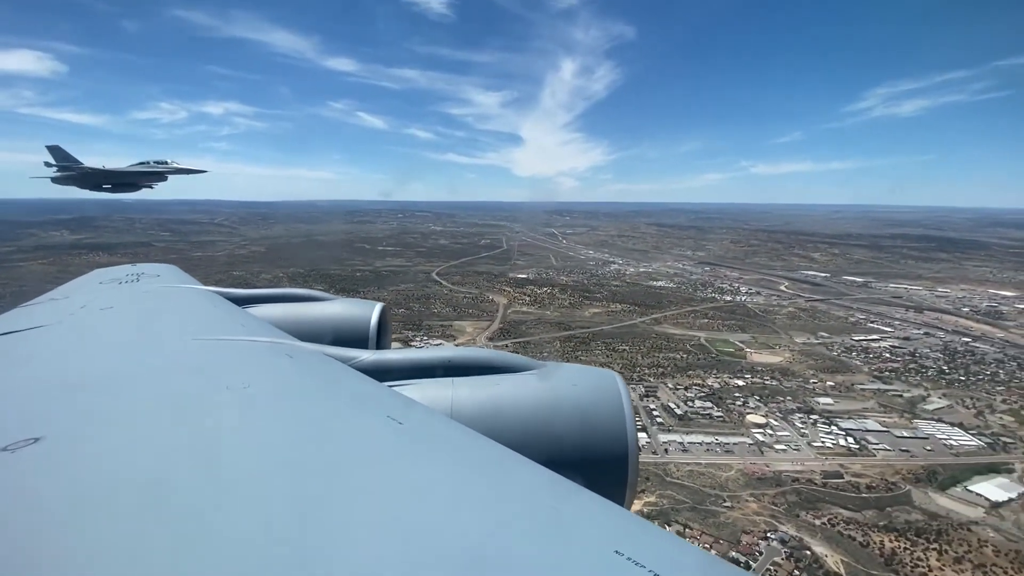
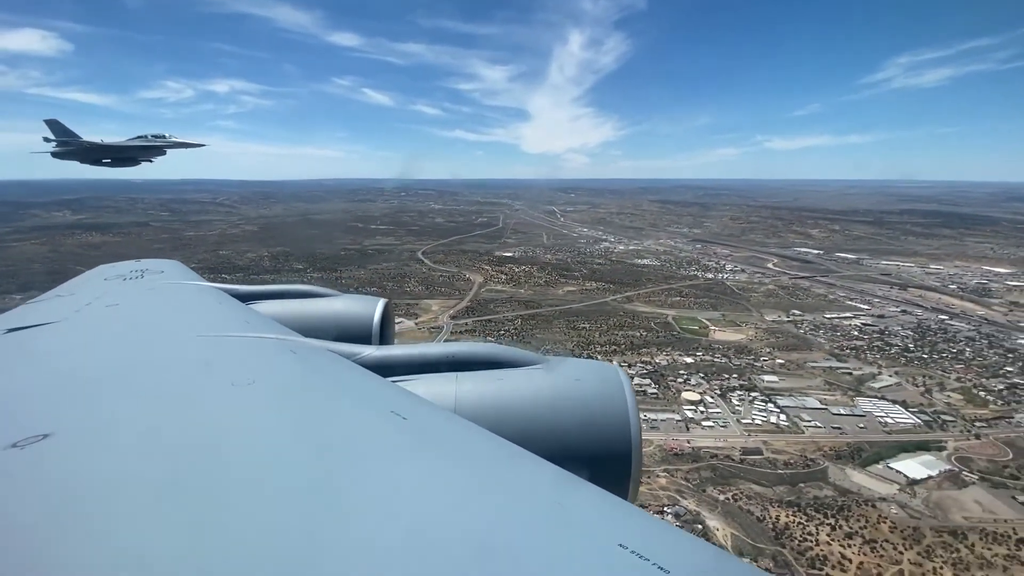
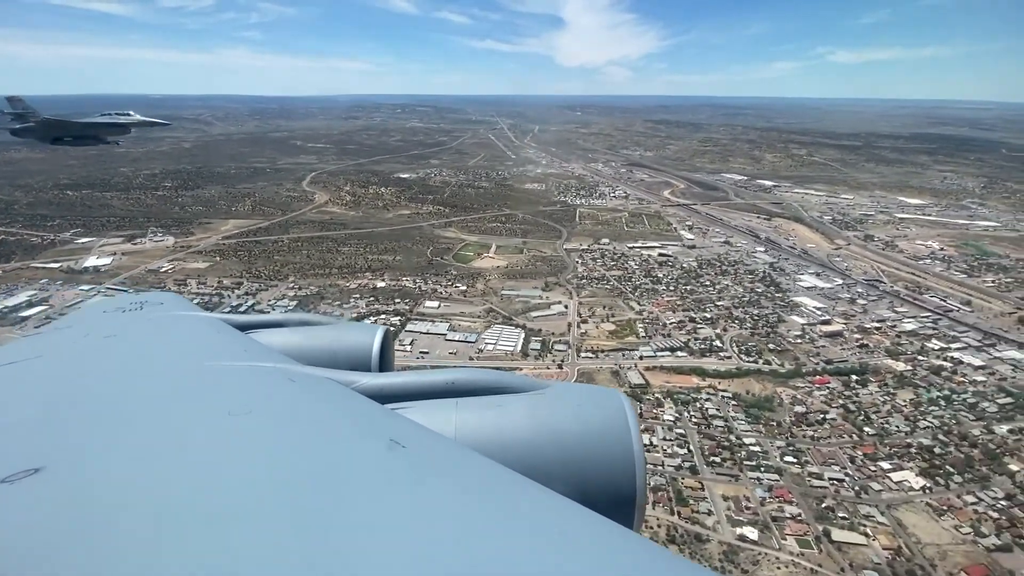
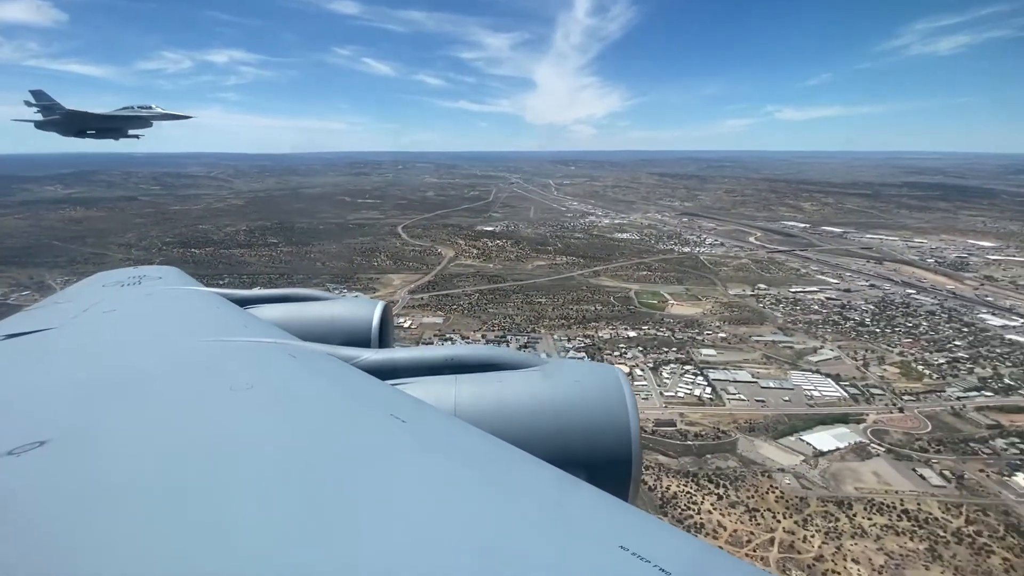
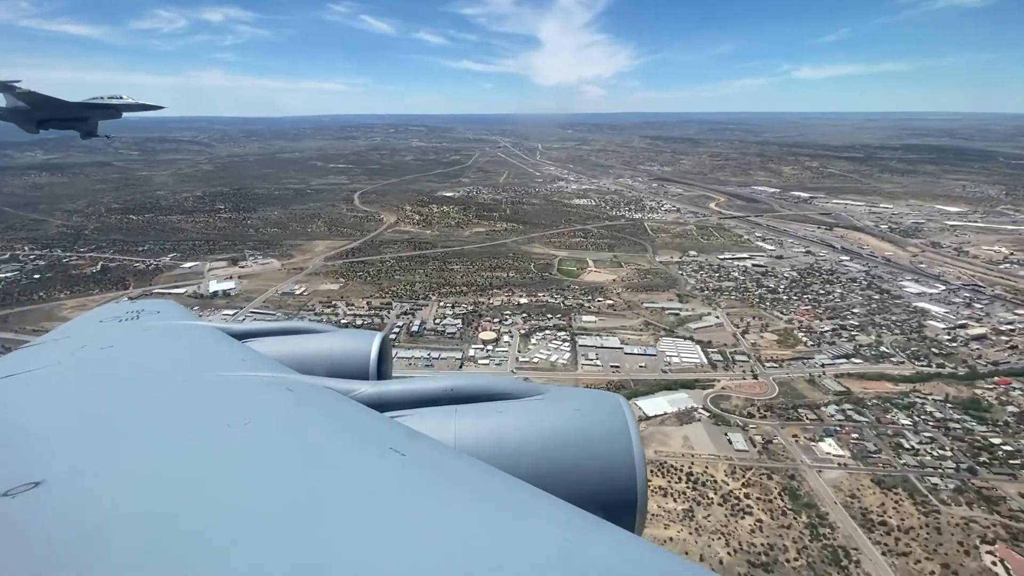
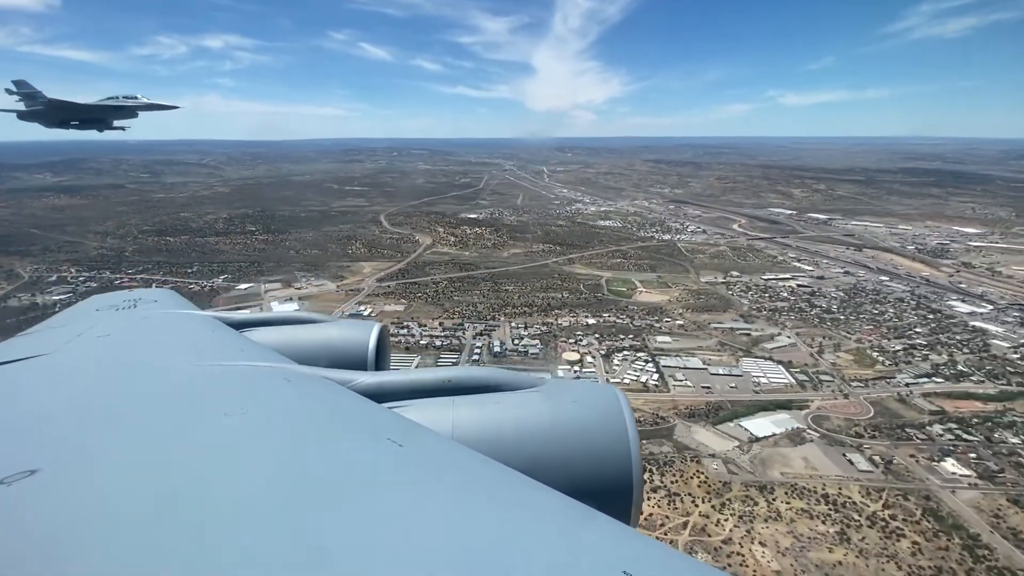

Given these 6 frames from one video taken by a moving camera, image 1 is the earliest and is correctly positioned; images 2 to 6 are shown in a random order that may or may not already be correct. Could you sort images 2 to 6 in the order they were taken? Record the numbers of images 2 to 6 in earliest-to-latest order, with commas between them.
2, 4, 6, 5, 3
